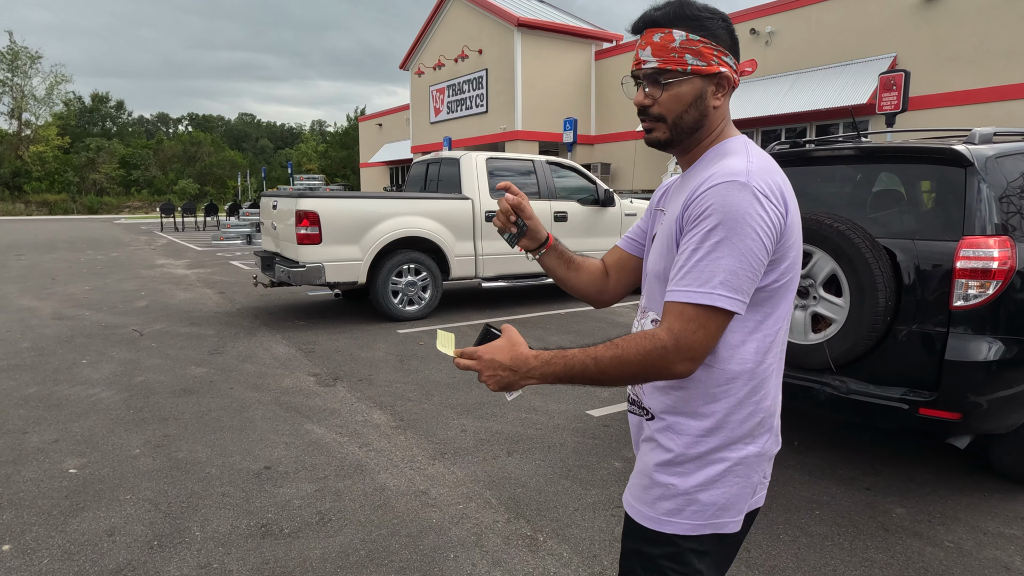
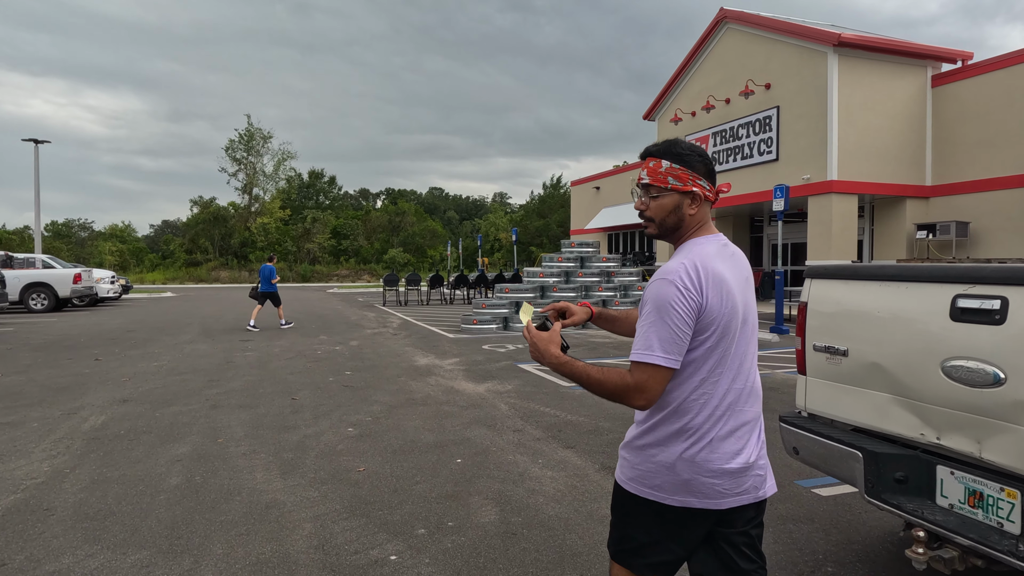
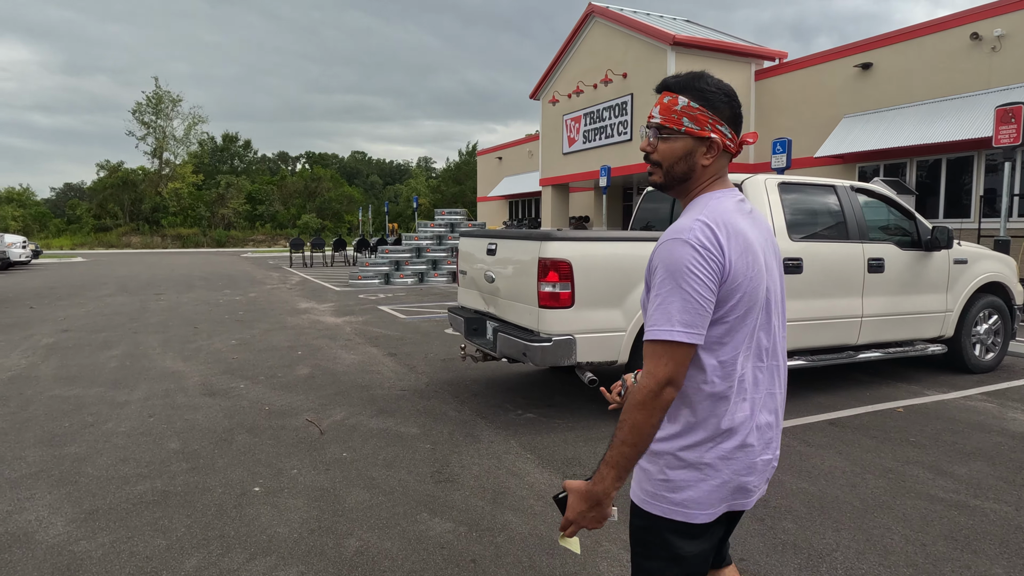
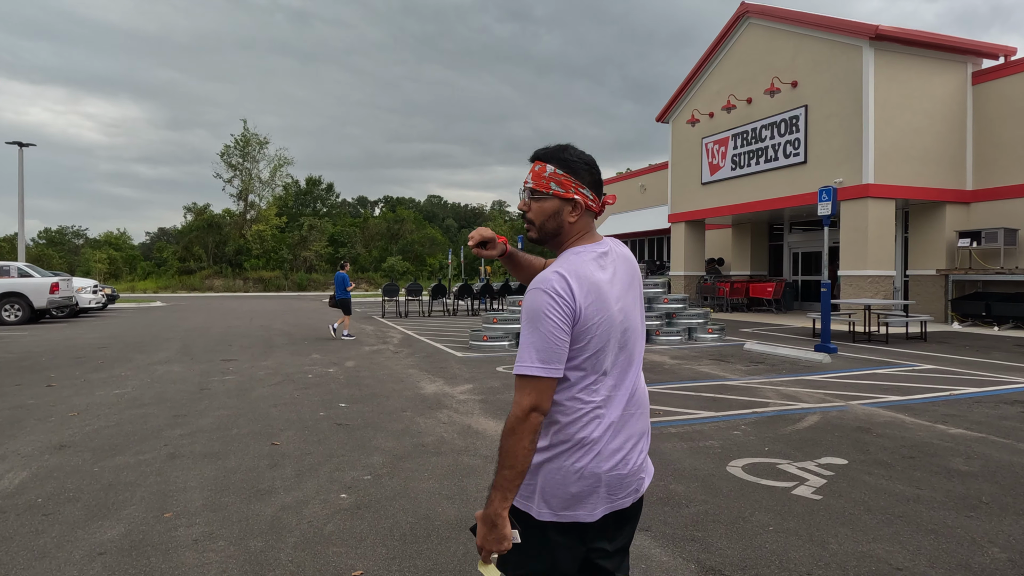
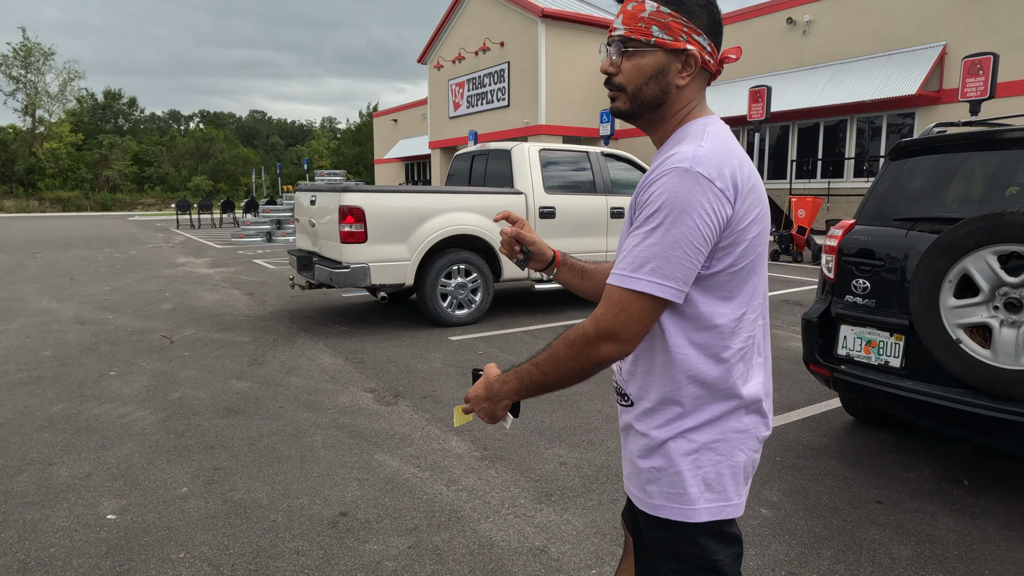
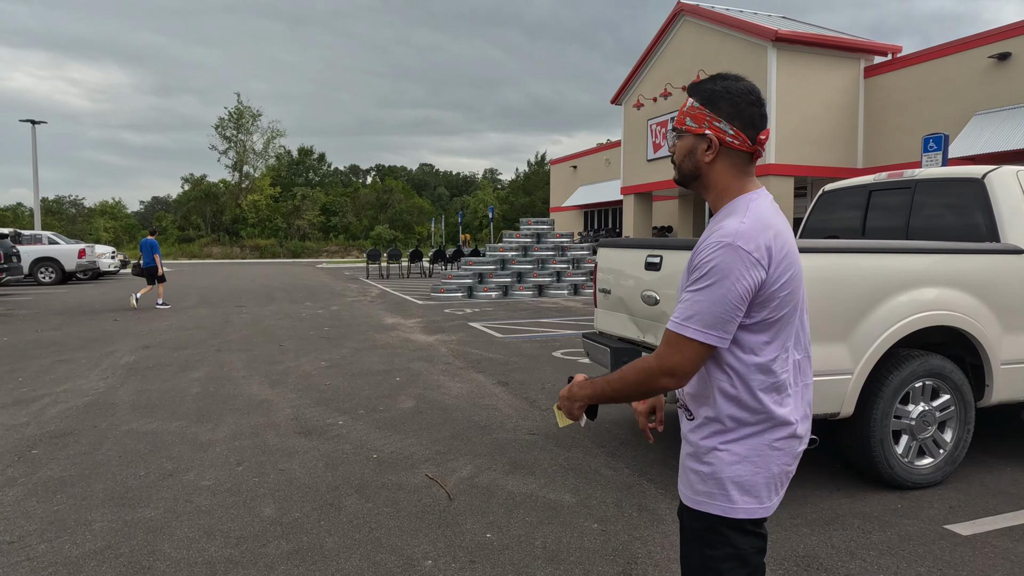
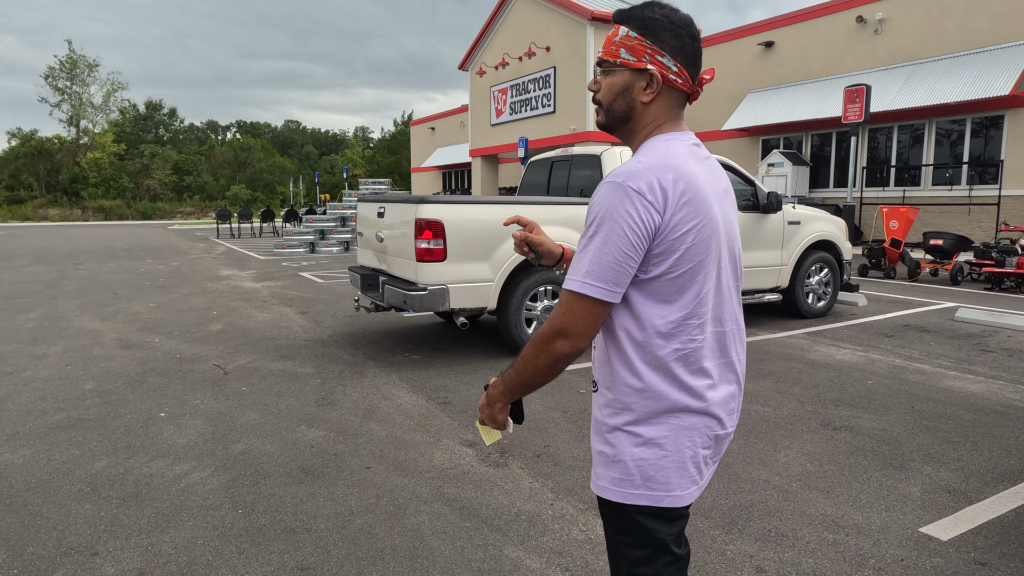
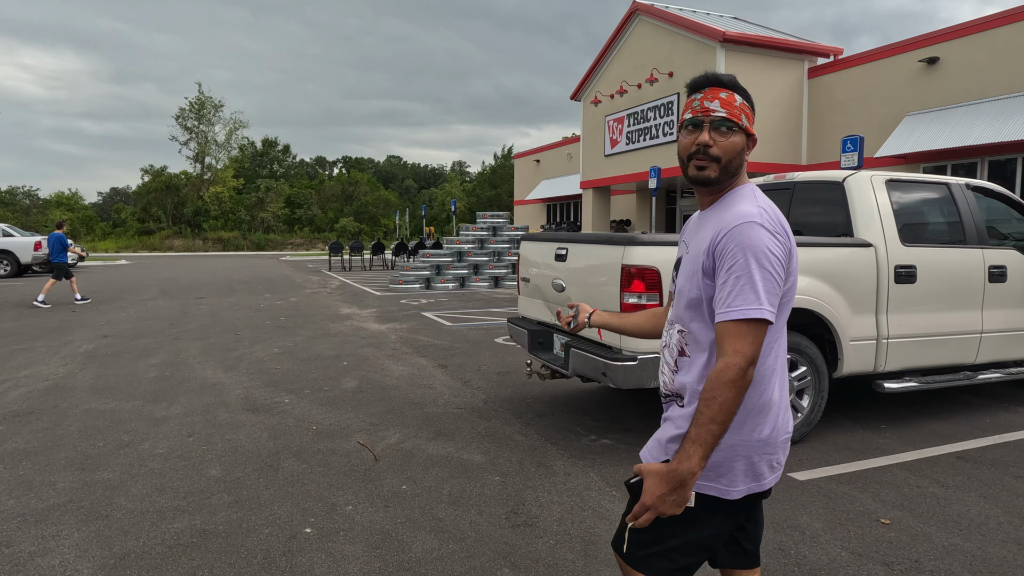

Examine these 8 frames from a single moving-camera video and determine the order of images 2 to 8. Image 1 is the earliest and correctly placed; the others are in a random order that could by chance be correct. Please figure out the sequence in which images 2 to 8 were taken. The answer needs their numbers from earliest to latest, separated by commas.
5, 7, 3, 8, 6, 2, 4
